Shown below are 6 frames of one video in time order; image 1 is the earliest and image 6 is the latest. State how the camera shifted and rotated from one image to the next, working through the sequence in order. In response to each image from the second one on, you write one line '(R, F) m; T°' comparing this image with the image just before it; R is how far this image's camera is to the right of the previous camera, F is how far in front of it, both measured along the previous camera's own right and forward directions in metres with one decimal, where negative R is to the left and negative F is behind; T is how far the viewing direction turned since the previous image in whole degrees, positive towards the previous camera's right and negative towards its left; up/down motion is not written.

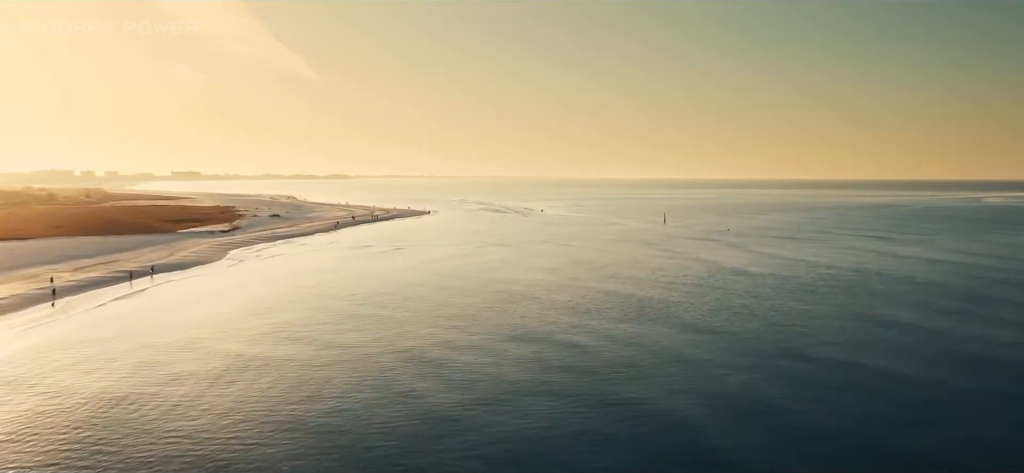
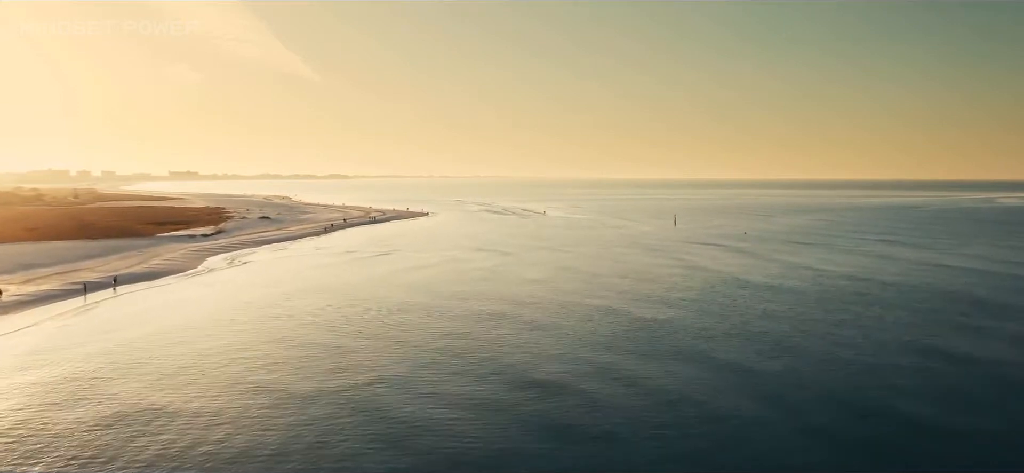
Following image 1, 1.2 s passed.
(-0.3, +4.2) m; 0°
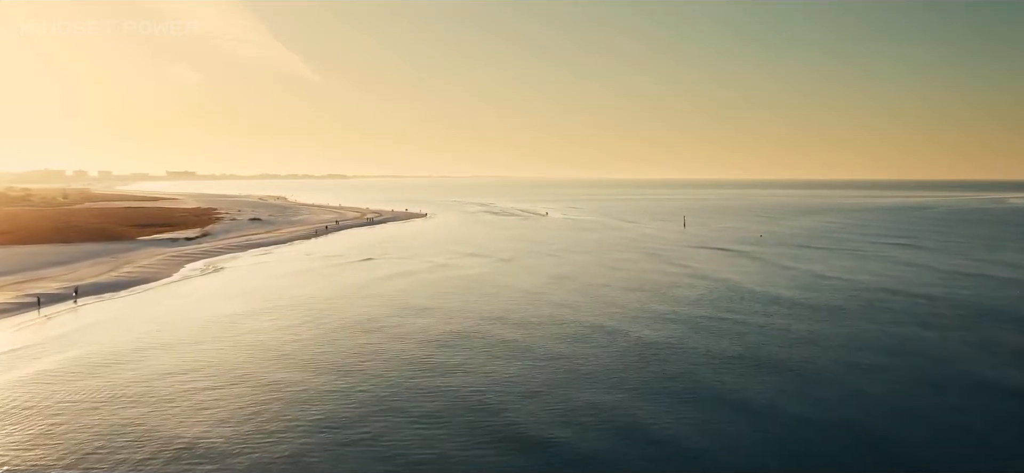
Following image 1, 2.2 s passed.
(-0.4, +3.8) m; 0°
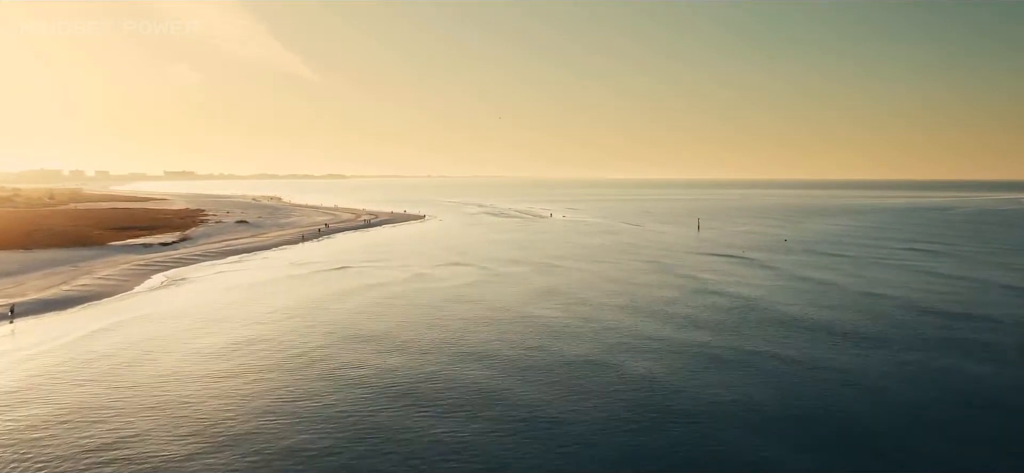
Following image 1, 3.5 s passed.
(-0.5, +4.8) m; 0°
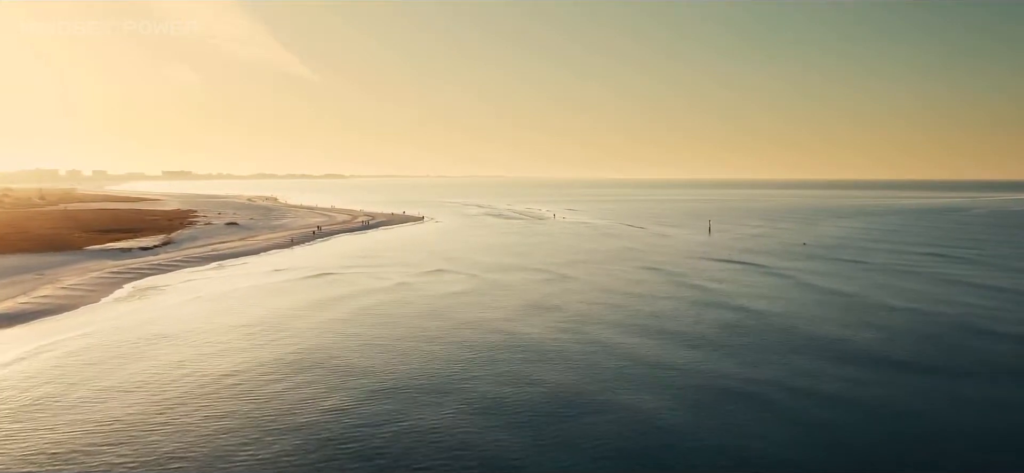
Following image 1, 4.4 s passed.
(-0.4, +3.5) m; 0°
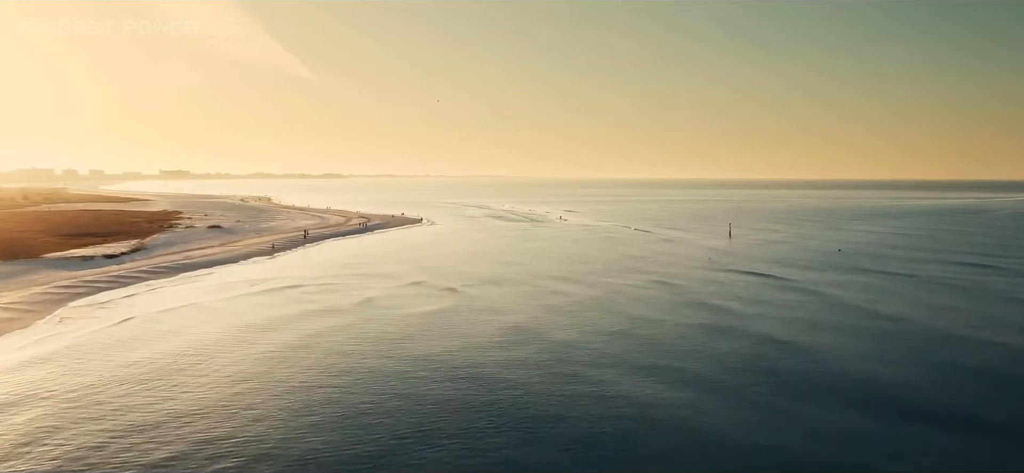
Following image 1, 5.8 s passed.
(-0.7, +5.2) m; 0°
